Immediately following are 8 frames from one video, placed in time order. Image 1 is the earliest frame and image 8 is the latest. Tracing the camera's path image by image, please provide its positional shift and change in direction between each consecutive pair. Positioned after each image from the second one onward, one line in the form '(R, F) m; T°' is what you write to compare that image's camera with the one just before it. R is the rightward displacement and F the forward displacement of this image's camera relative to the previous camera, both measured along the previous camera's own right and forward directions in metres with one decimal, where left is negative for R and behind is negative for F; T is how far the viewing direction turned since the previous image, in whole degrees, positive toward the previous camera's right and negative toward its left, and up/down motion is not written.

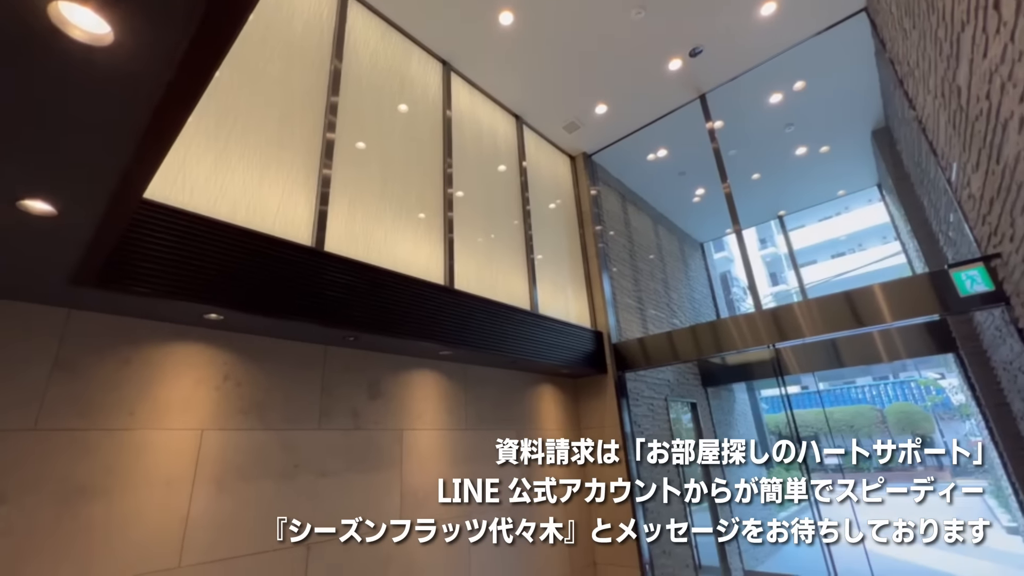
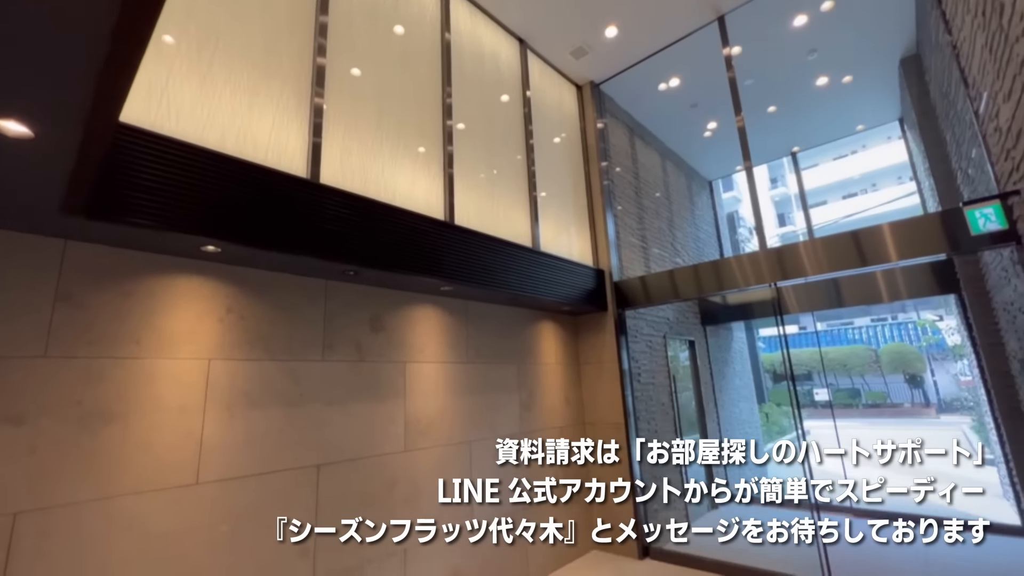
(0.0, 0.0) m; 0°
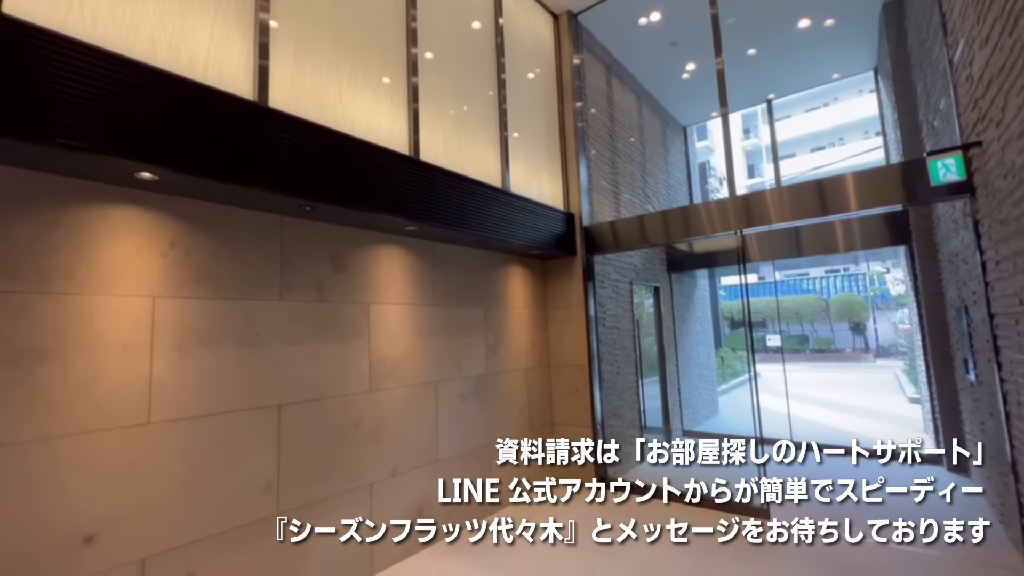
(0.0, +0.1) m; +4°
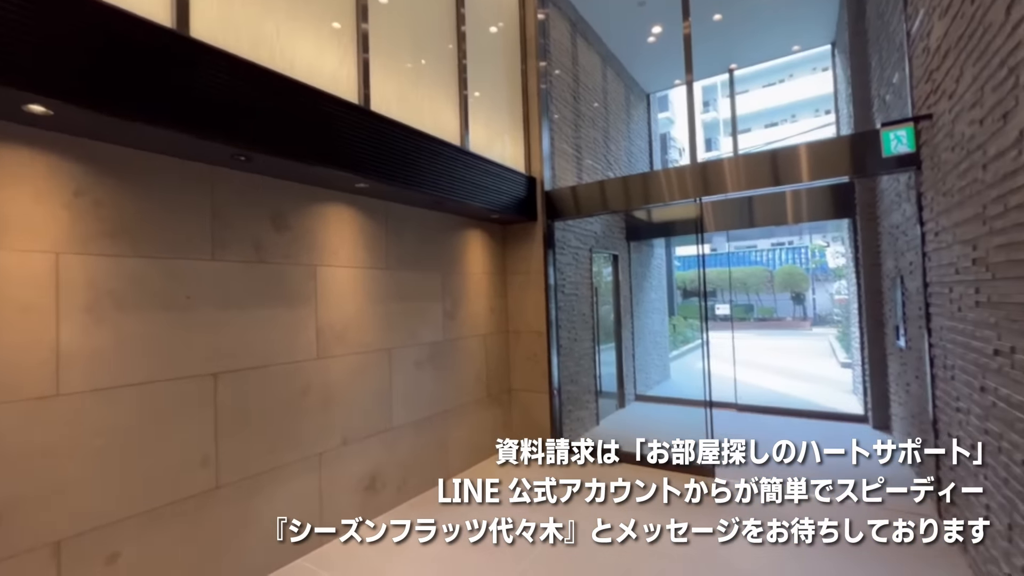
(0.0, +0.1) m; +5°
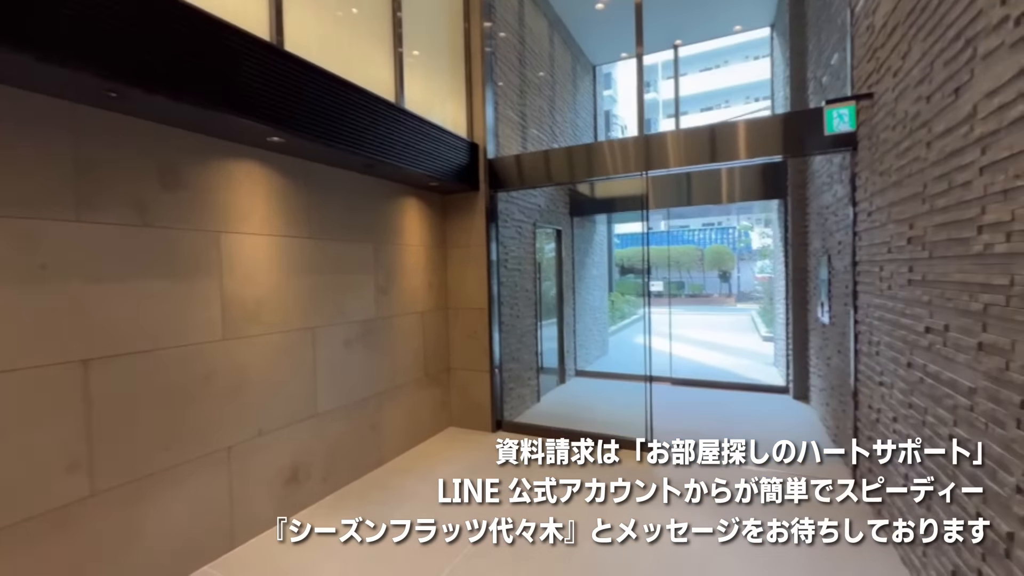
(0.0, +0.2) m; +7°
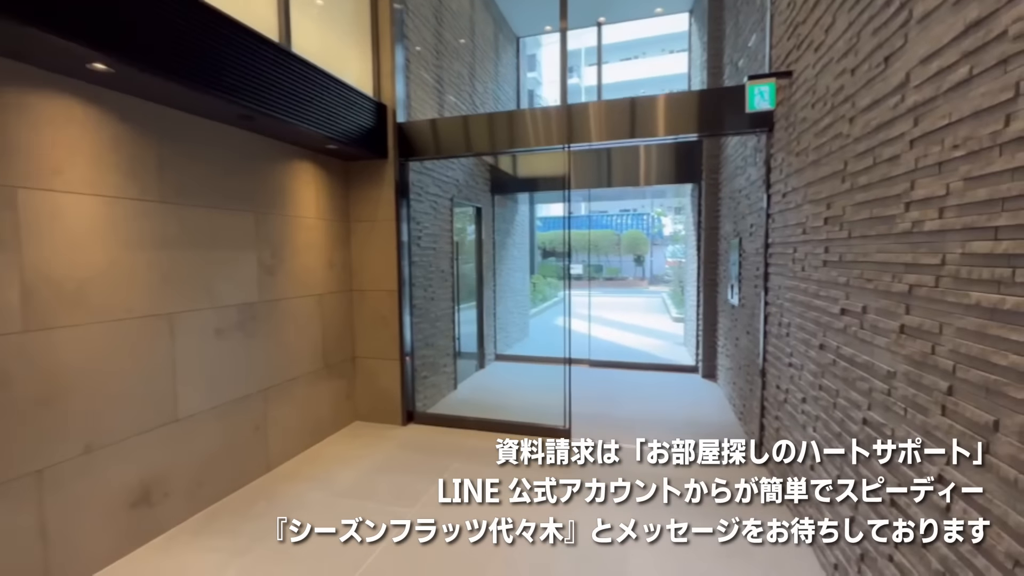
(+0.1, +0.3) m; +10°
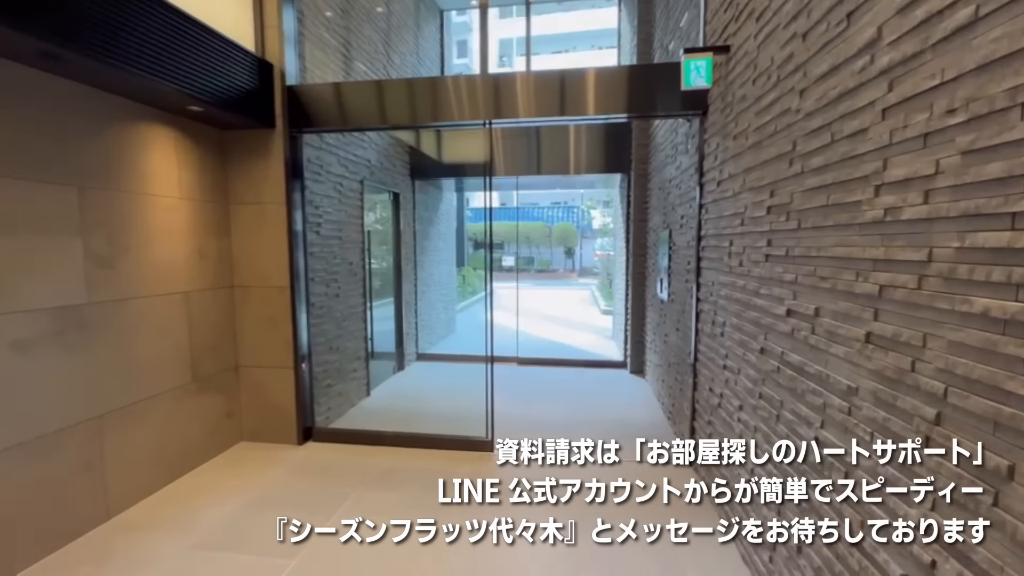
(+0.1, +0.4) m; +8°
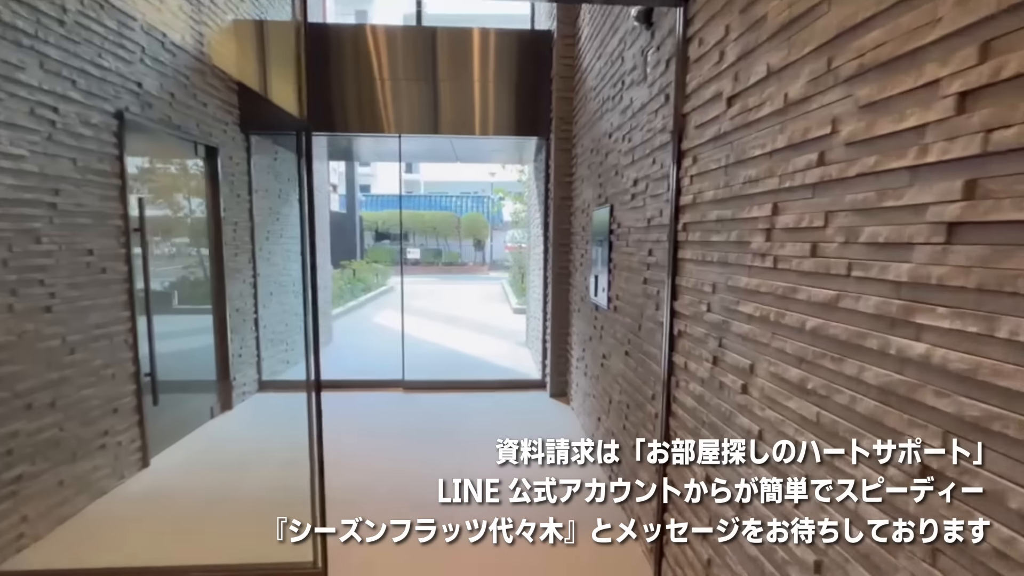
(+0.3, +1.4) m; +11°
